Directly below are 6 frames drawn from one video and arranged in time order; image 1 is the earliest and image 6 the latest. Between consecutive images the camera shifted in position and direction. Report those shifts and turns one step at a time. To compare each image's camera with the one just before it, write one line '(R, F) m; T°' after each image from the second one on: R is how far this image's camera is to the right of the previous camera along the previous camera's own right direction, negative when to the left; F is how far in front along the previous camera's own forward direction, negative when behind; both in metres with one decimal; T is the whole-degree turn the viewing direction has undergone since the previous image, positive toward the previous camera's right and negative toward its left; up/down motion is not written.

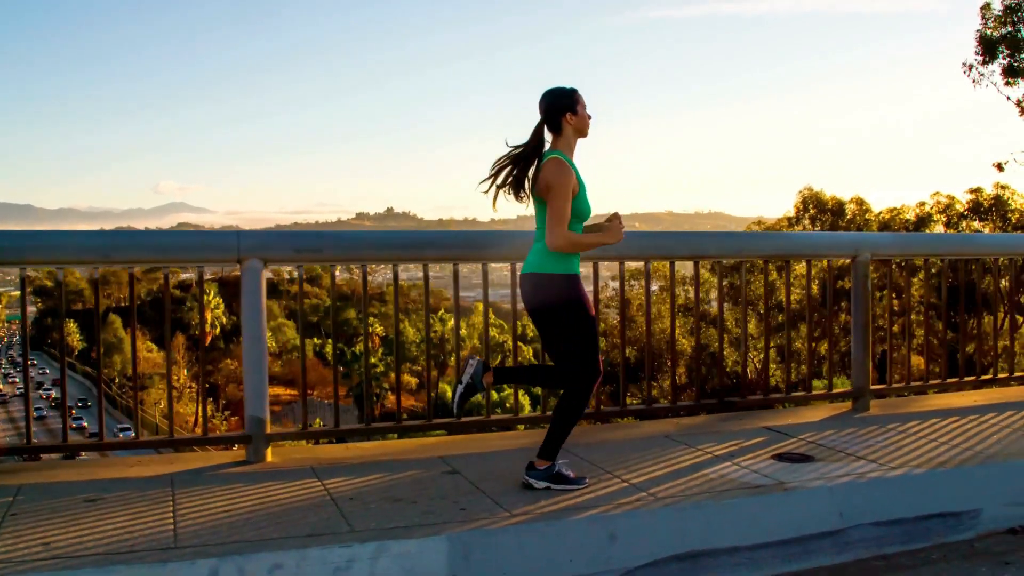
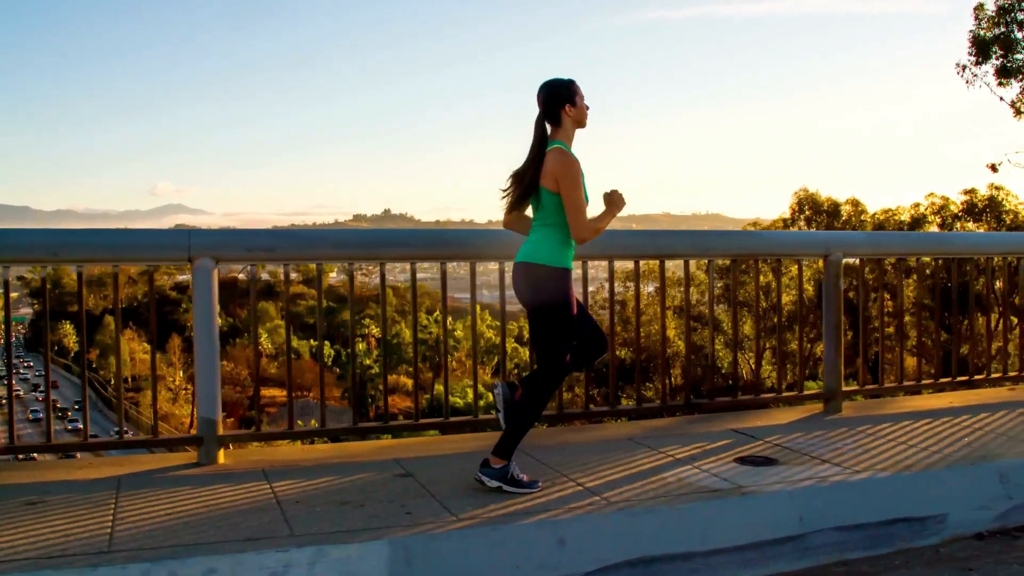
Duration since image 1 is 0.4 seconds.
(+0.2, +0.1) m; 0°
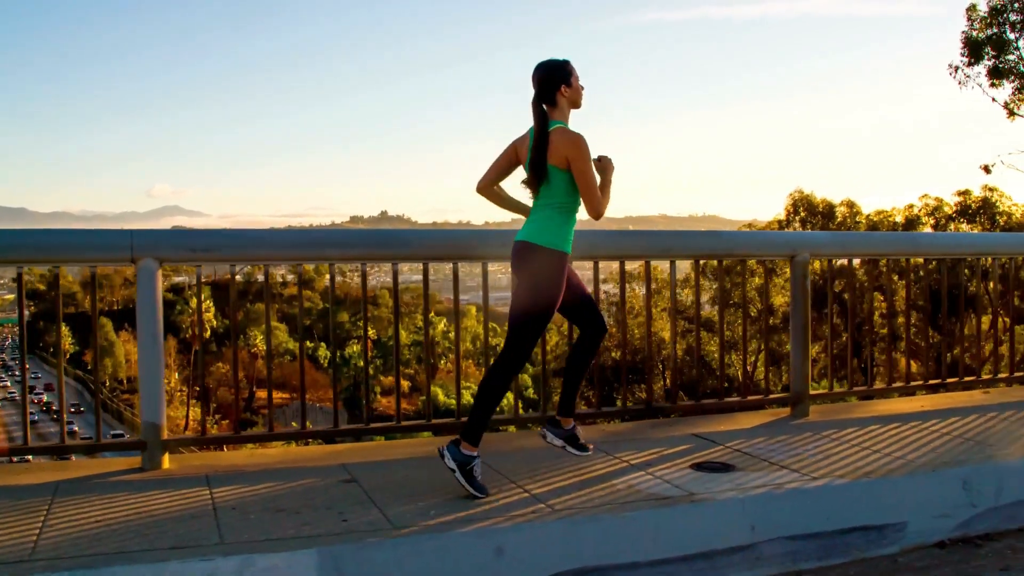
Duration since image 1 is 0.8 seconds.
(+0.1, 0.0) m; 0°
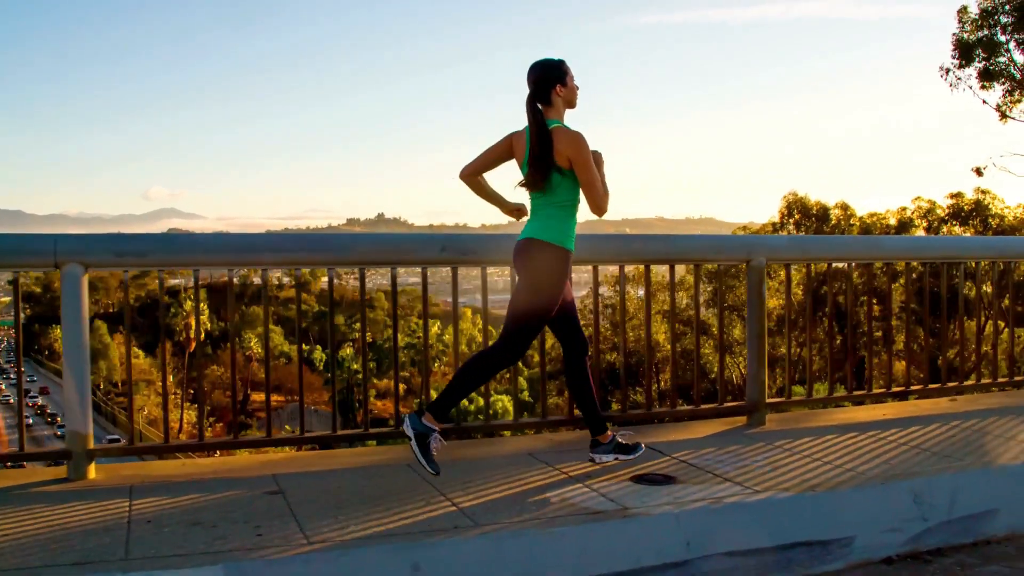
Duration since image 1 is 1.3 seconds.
(-0.7, -0.4) m; +2°
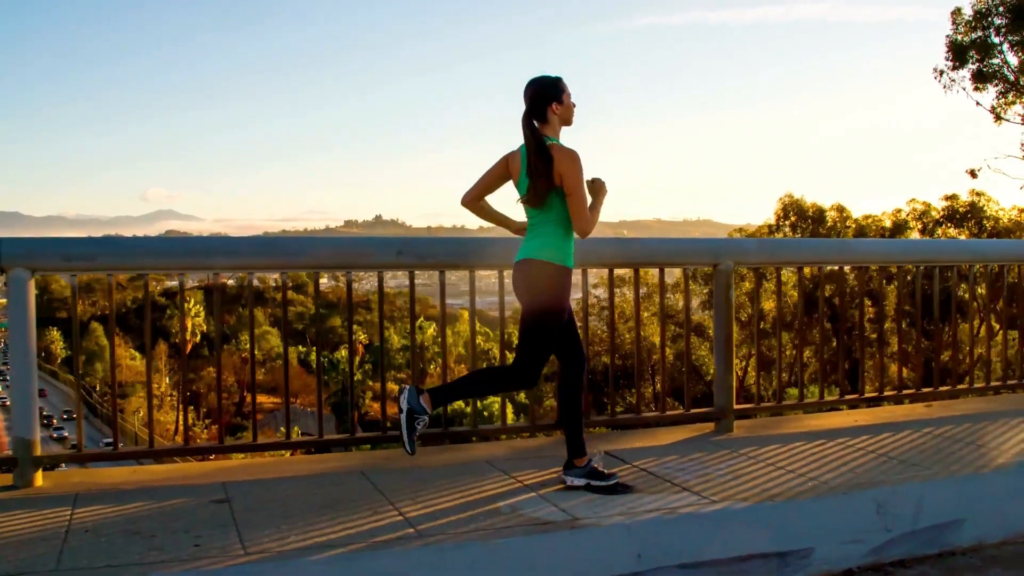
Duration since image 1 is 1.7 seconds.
(-1.2, -0.5) m; +3°
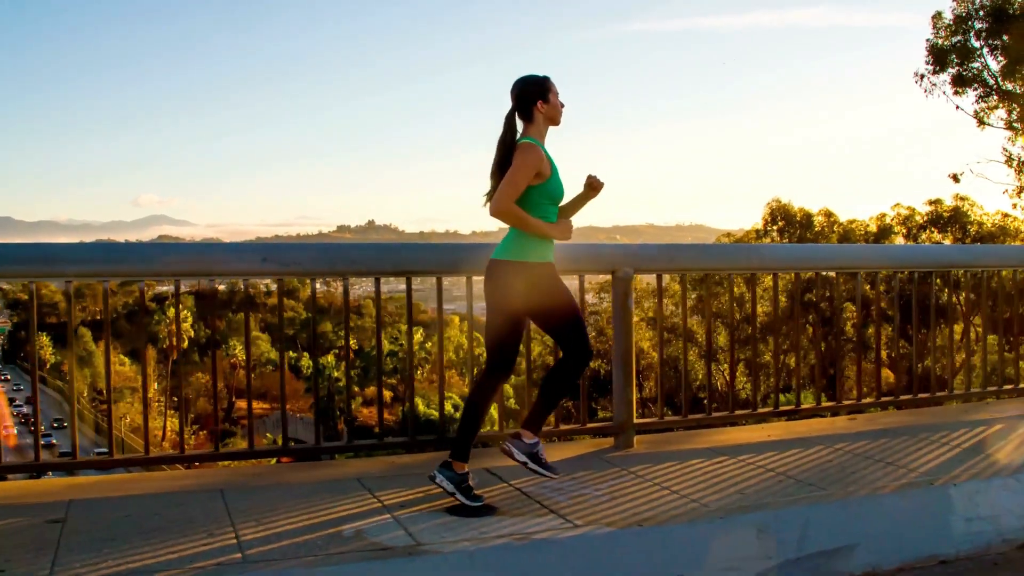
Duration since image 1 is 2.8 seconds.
(+1.2, +0.3) m; -2°
